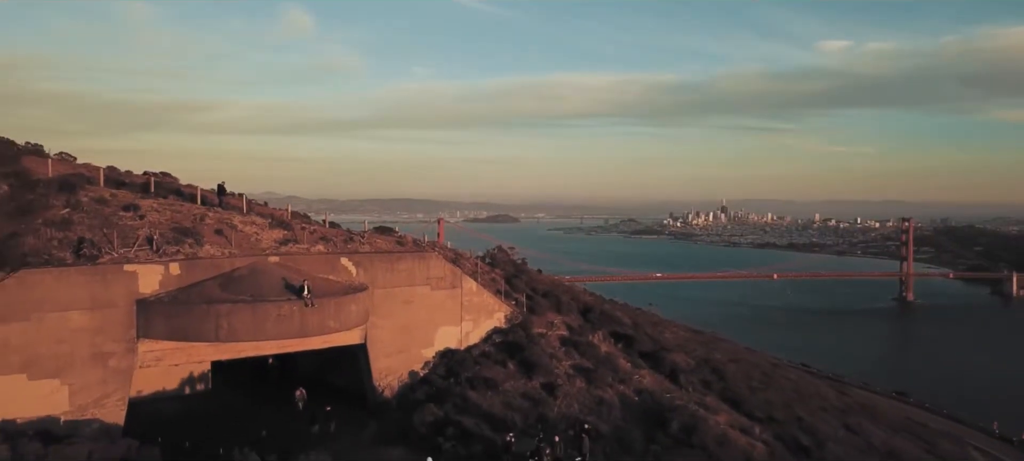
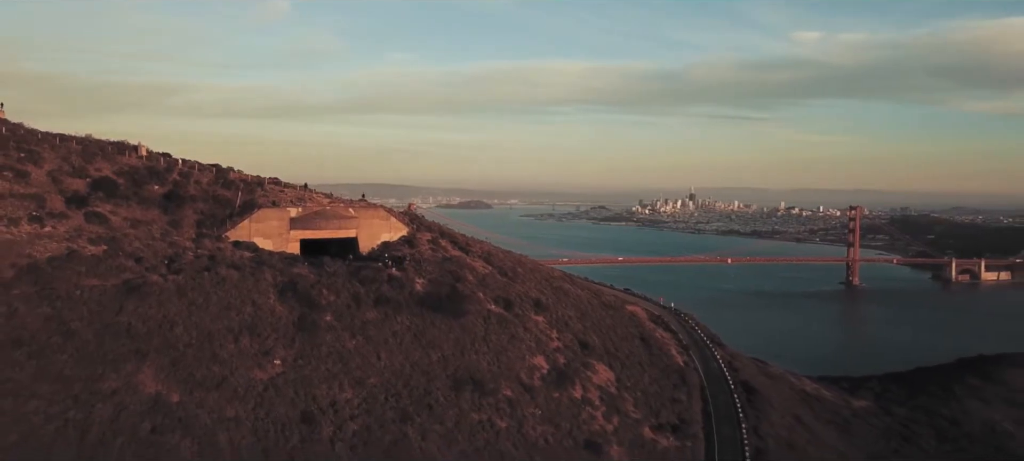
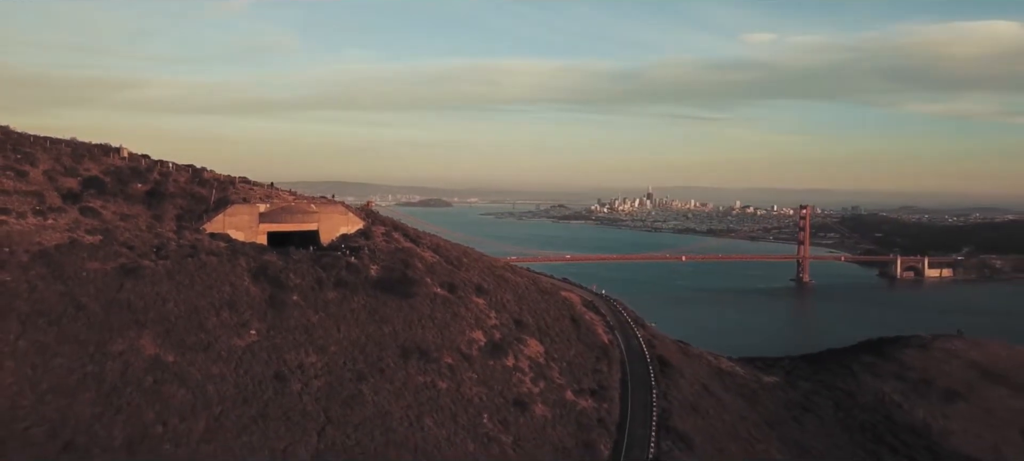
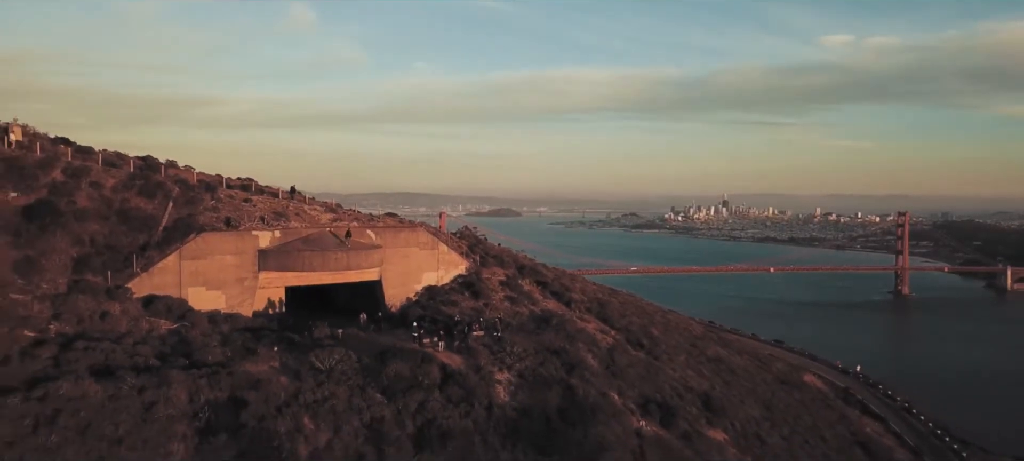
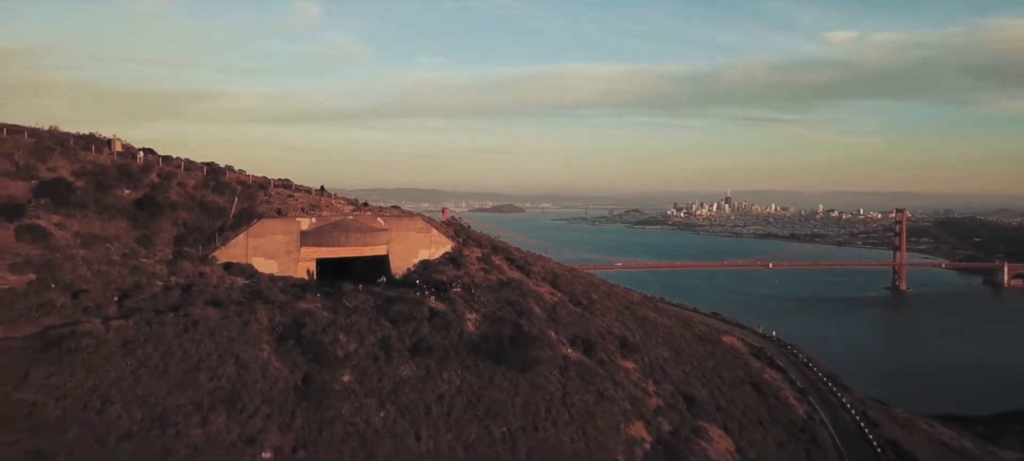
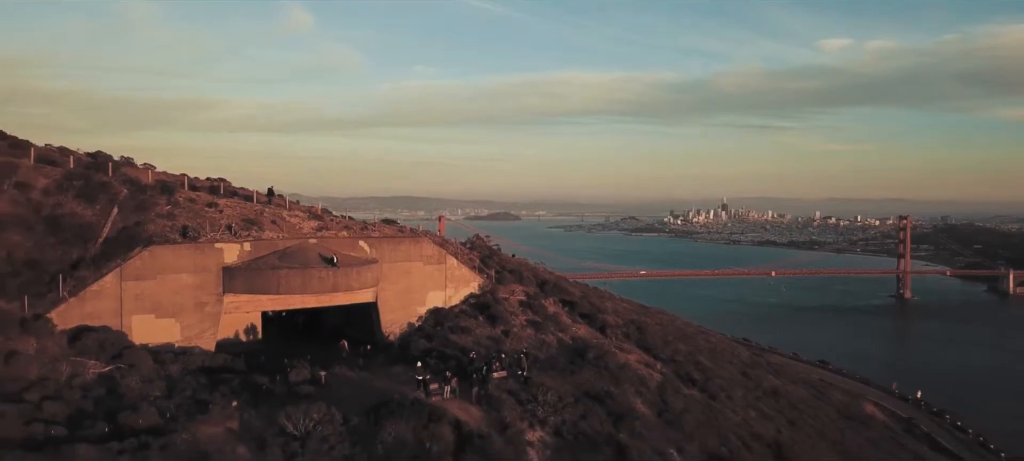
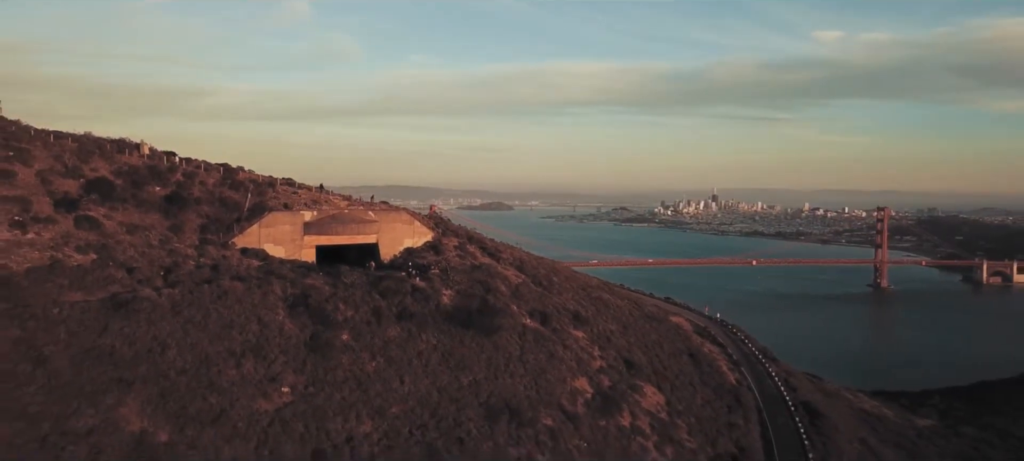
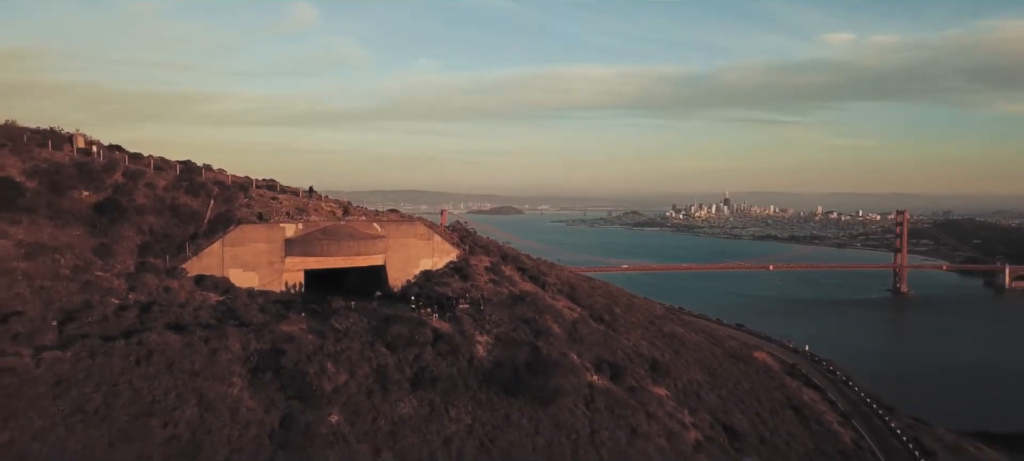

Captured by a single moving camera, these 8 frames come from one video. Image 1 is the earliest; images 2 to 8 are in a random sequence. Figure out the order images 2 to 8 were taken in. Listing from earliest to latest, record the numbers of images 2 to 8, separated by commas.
6, 4, 8, 5, 7, 2, 3
